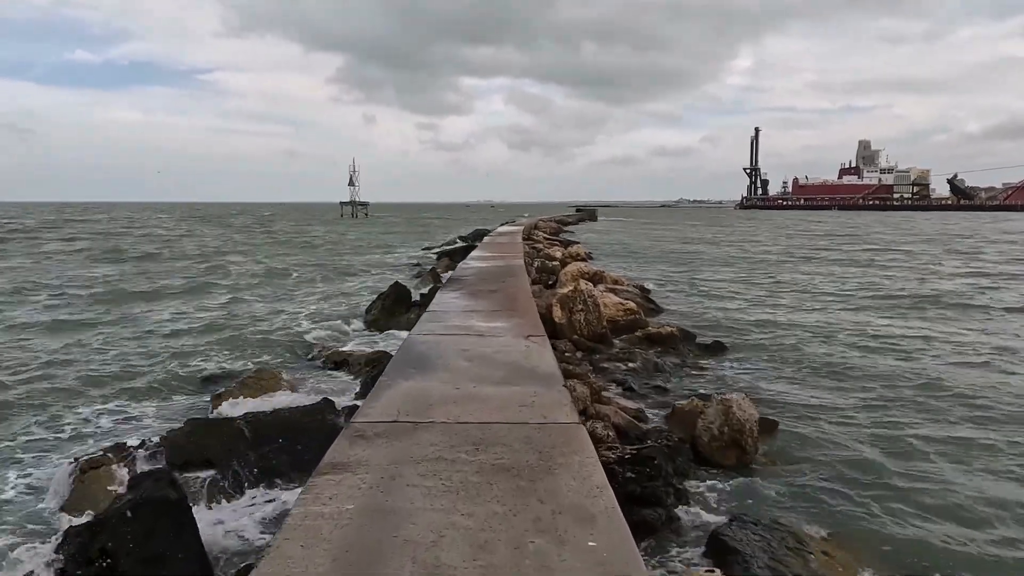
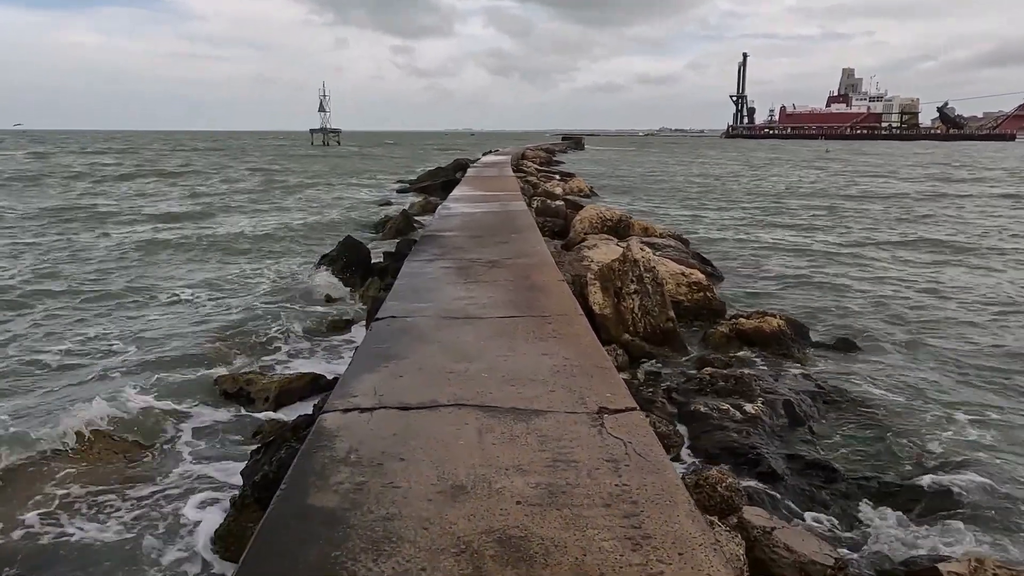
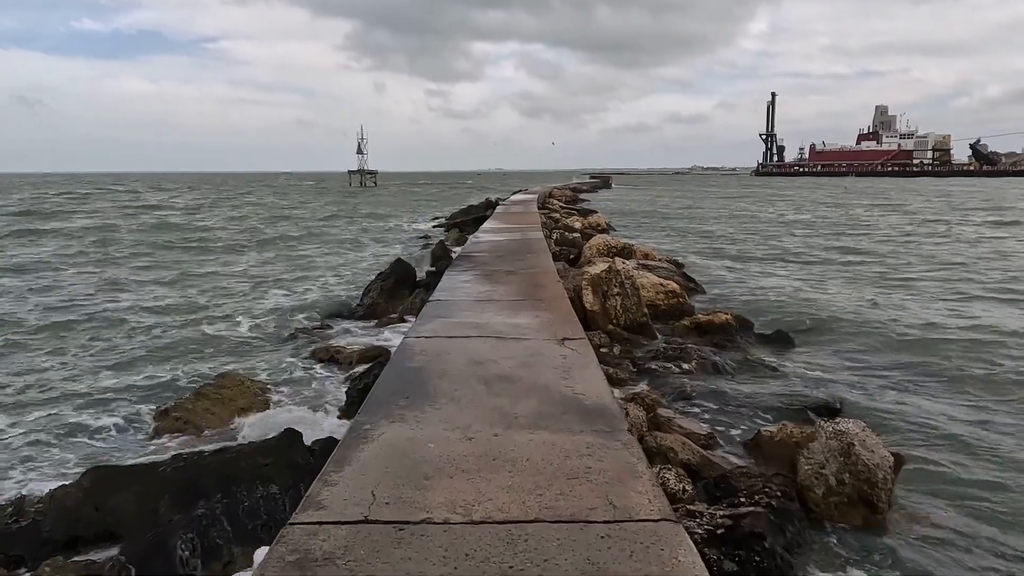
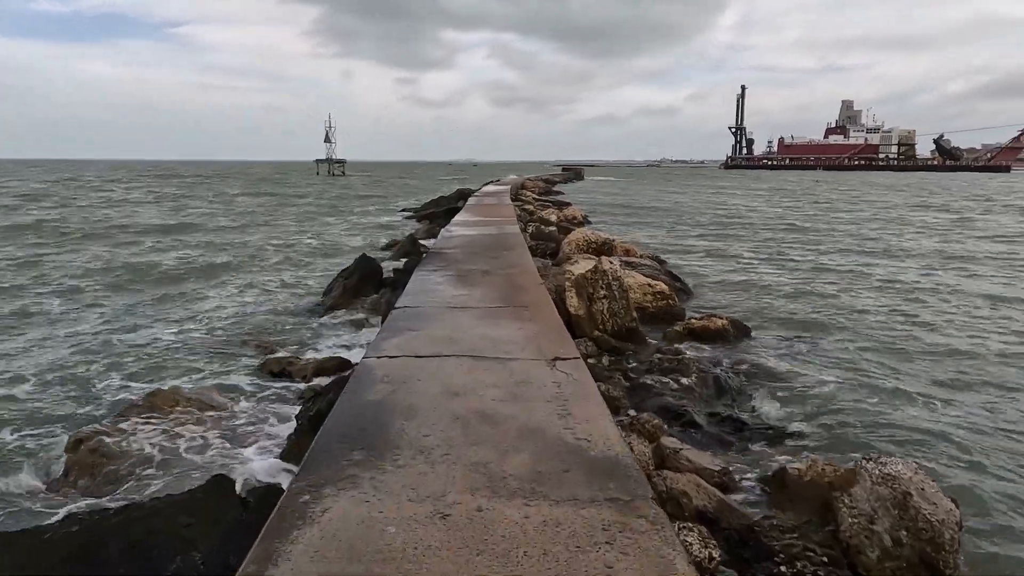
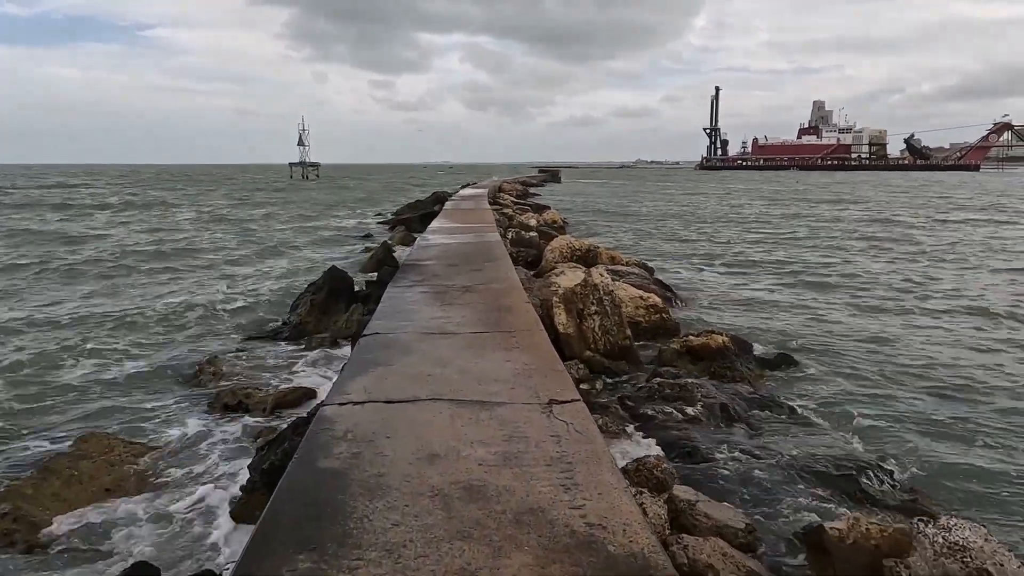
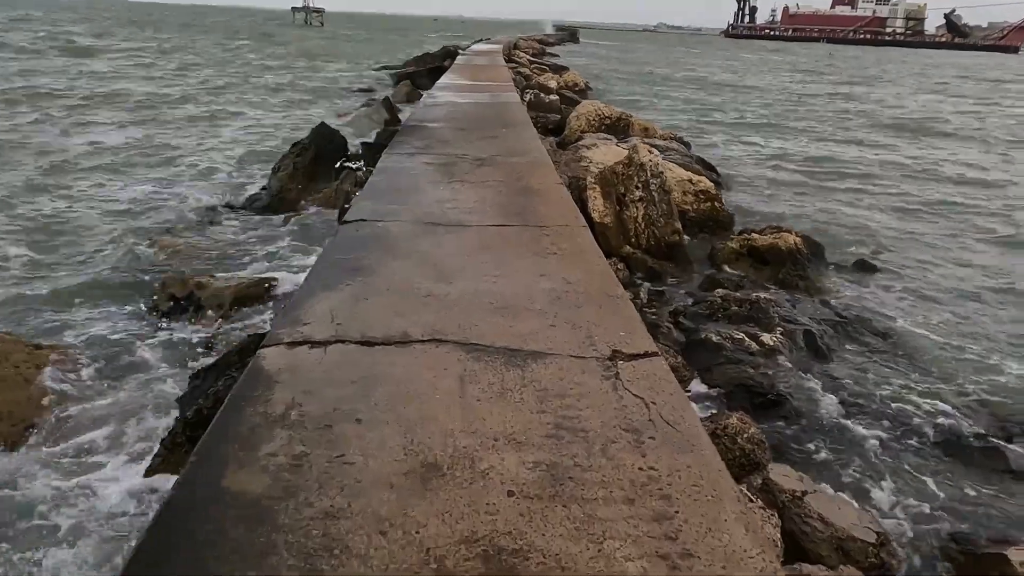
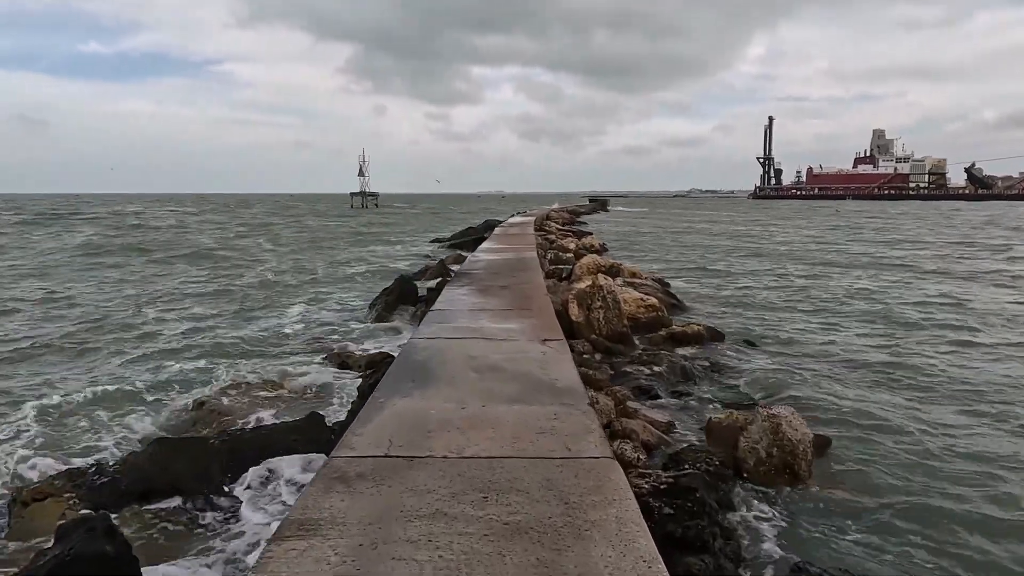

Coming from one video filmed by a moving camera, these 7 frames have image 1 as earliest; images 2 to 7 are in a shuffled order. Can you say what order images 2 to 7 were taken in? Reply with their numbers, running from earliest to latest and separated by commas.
7, 3, 4, 5, 2, 6
